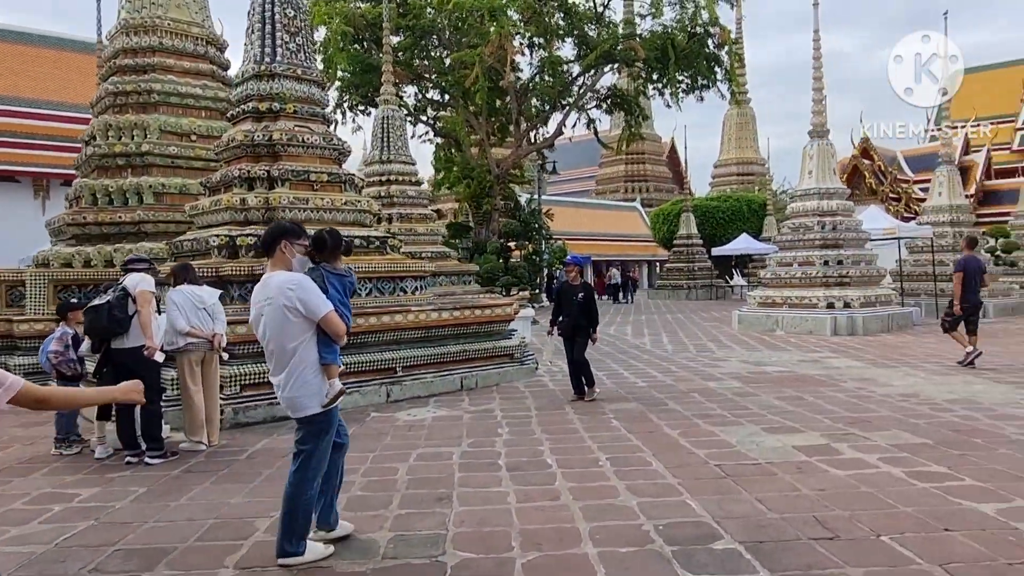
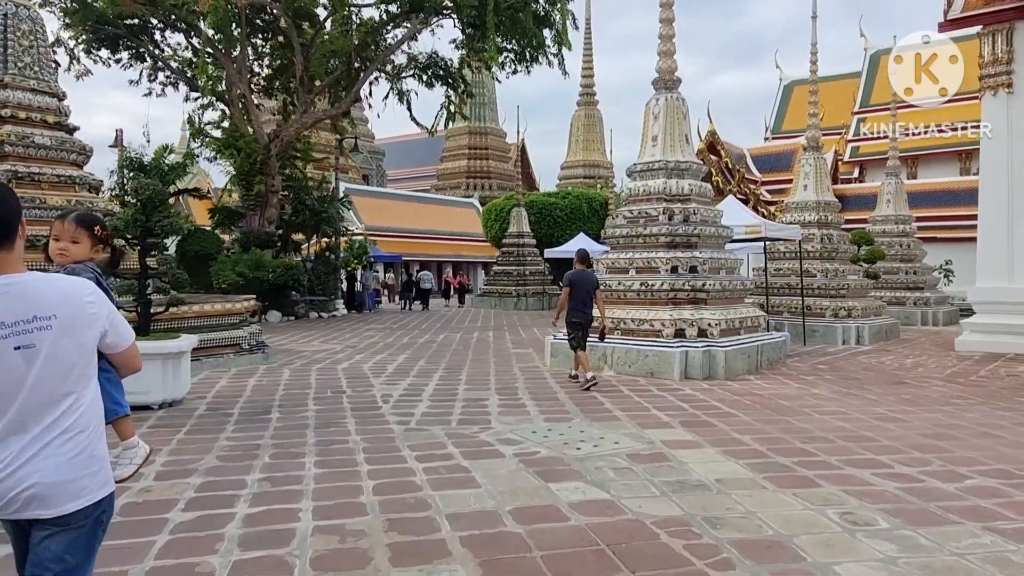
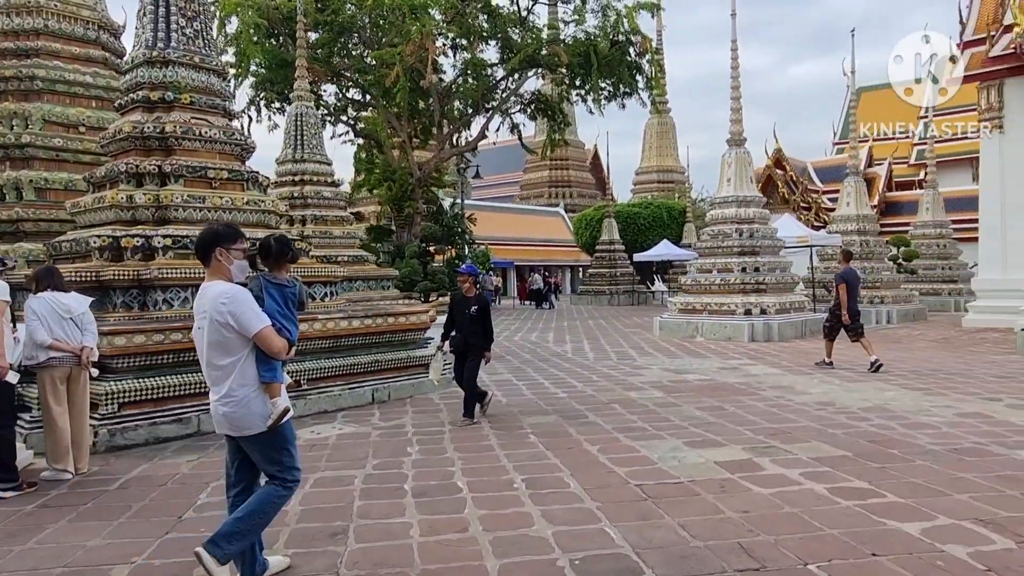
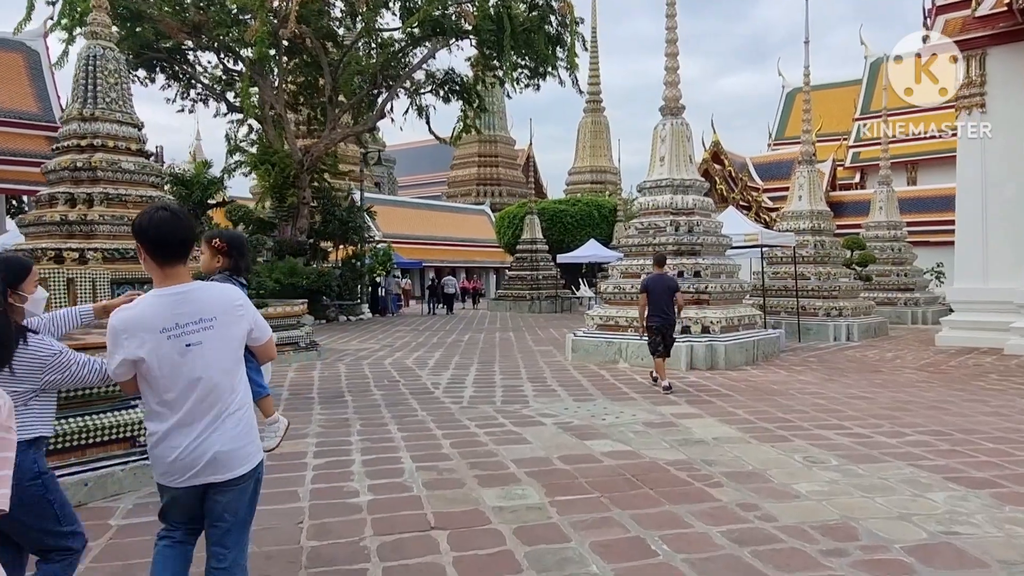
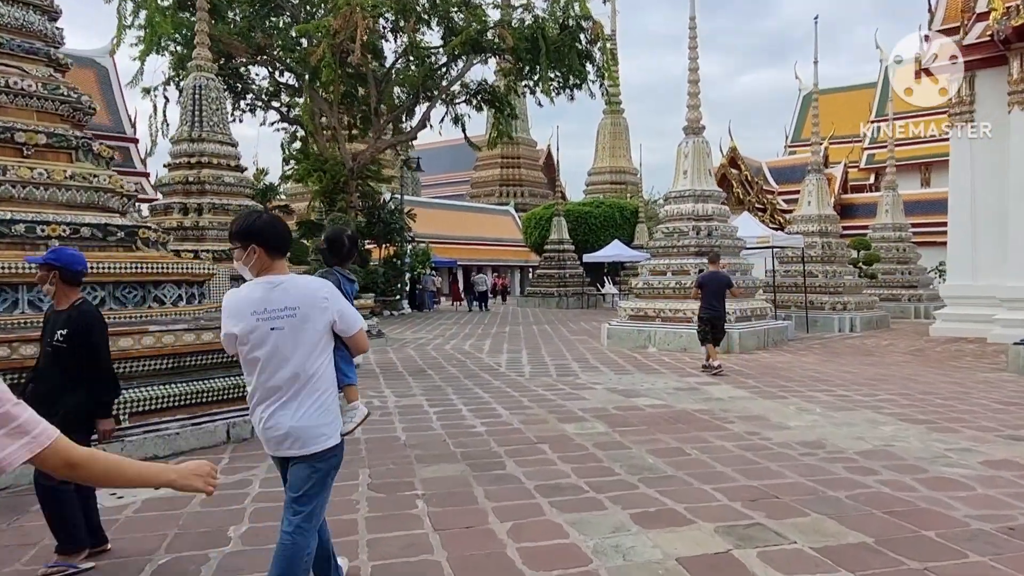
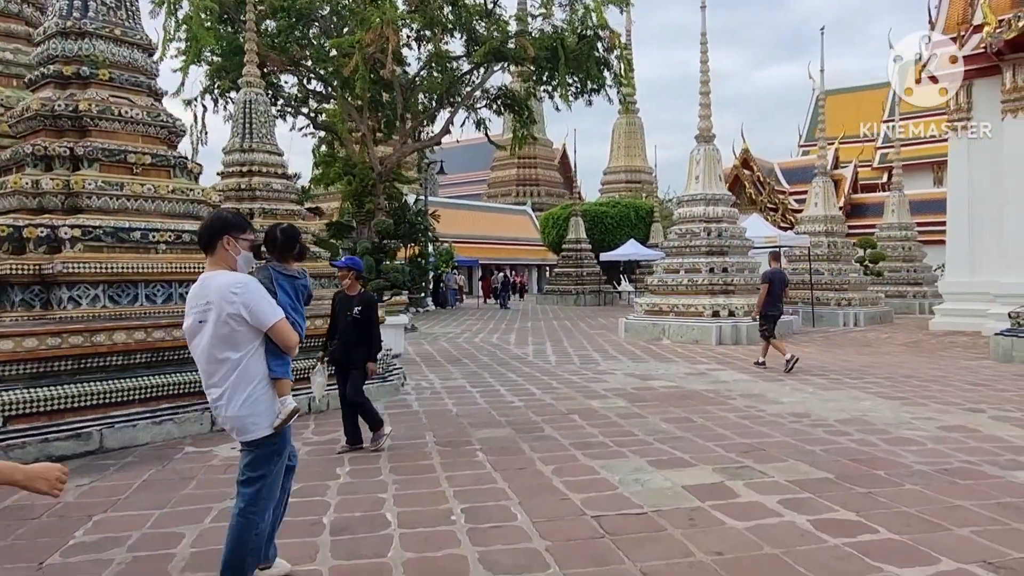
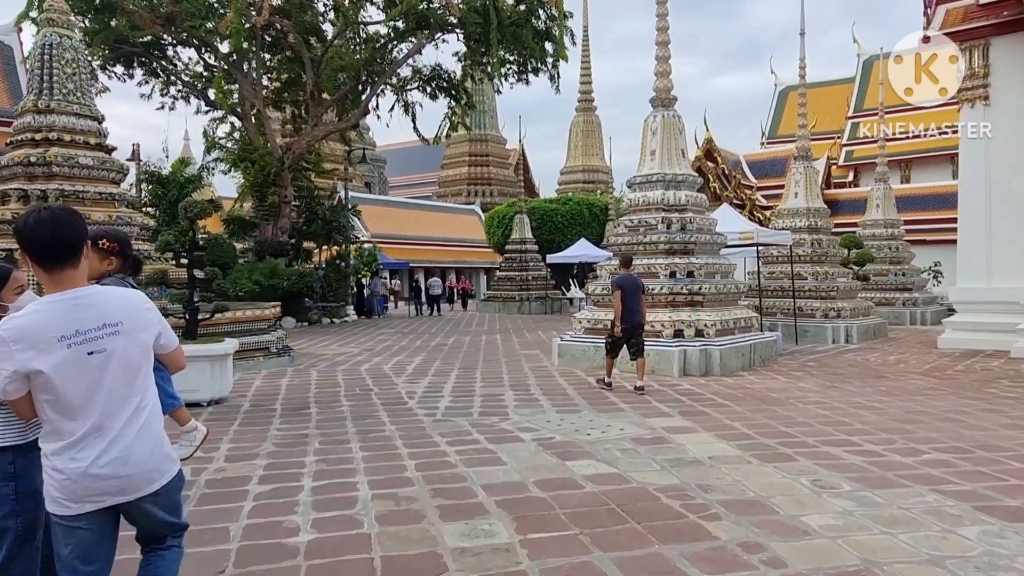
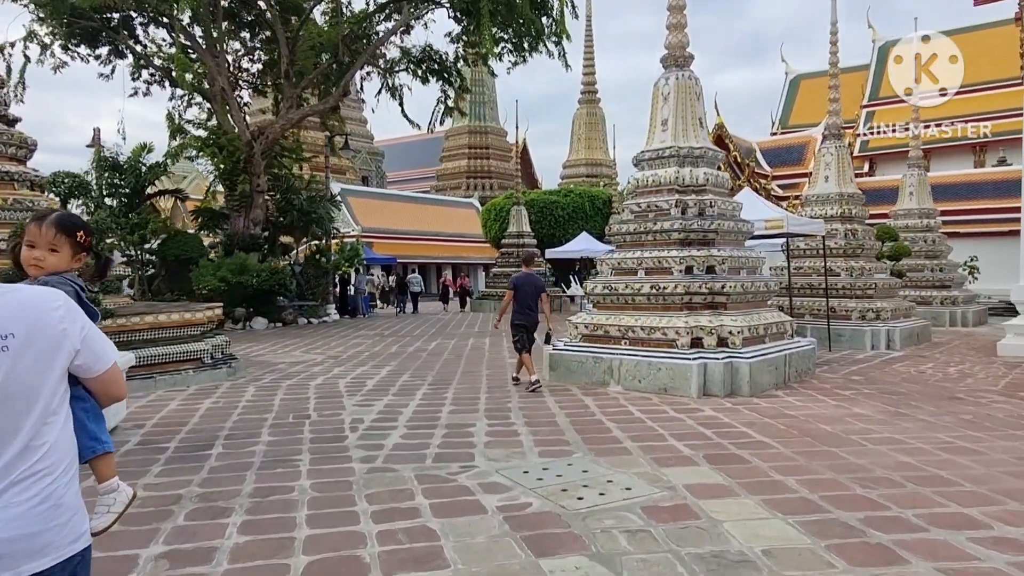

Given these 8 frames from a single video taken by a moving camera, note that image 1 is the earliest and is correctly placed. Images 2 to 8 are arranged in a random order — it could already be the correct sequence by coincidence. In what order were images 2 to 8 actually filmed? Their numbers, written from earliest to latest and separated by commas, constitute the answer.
3, 6, 5, 4, 7, 2, 8
